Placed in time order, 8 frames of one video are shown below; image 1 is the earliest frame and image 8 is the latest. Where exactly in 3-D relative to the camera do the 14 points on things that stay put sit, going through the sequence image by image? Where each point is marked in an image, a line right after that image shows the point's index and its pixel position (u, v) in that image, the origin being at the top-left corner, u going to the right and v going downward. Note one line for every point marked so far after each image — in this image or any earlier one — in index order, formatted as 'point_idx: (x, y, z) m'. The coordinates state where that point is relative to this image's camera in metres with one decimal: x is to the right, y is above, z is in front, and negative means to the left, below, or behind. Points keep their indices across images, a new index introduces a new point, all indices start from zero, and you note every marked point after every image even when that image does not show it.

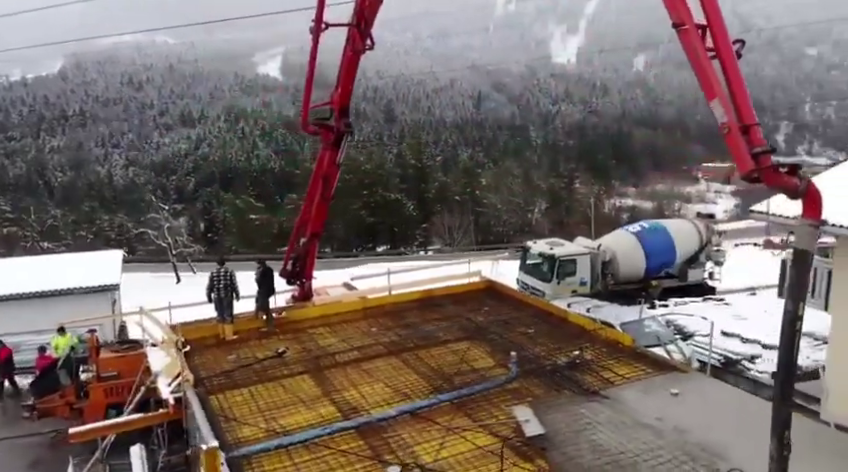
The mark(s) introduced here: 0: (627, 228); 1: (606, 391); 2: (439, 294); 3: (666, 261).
0: (+4.7, +0.2, +17.2) m
1: (+2.4, -2.0, +9.5) m
2: (+0.4, -1.1, +13.5) m
3: (+5.6, -0.6, +17.0) m
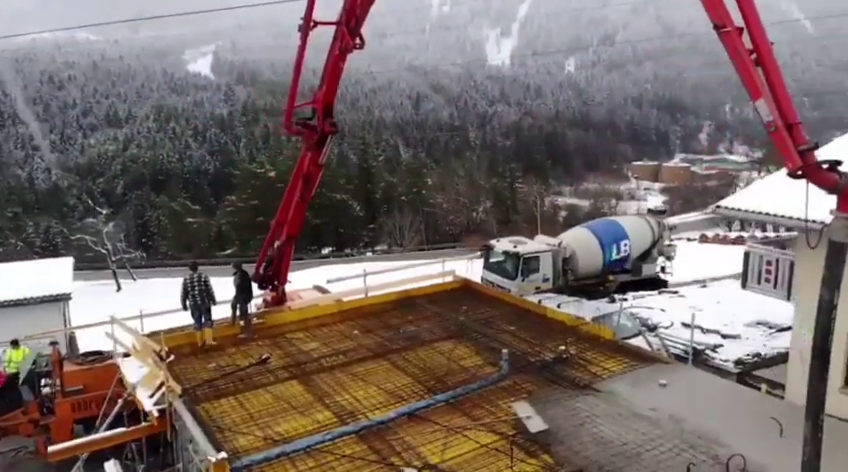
0: (+3.8, +0.3, +17.7) m
1: (+2.4, -2.0, +9.8) m
2: (-0.1, -1.1, +13.6) m
3: (+4.7, -0.5, +17.5) m
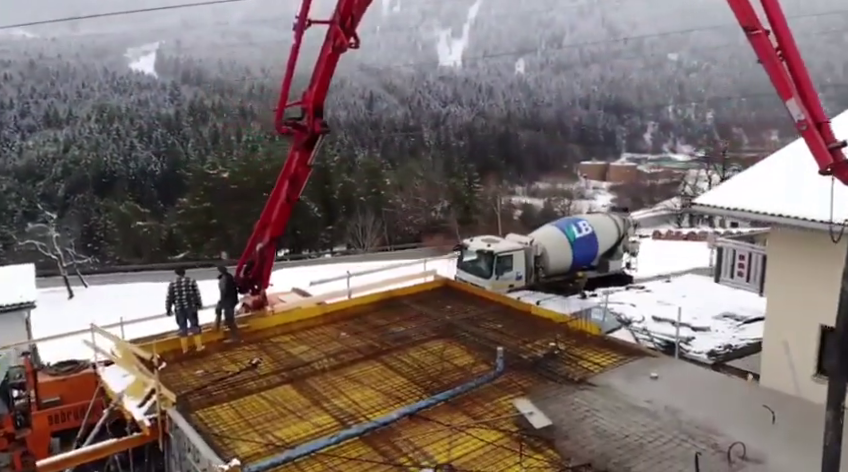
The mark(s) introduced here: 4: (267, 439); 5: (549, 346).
0: (+3.2, +0.3, +18.0) m
1: (+2.3, -2.0, +10.0) m
2: (-0.4, -1.1, +13.6) m
3: (+4.1, -0.4, +17.9) m
4: (-1.9, -2.5, +9.1) m
5: (+1.9, -1.7, +11.1) m
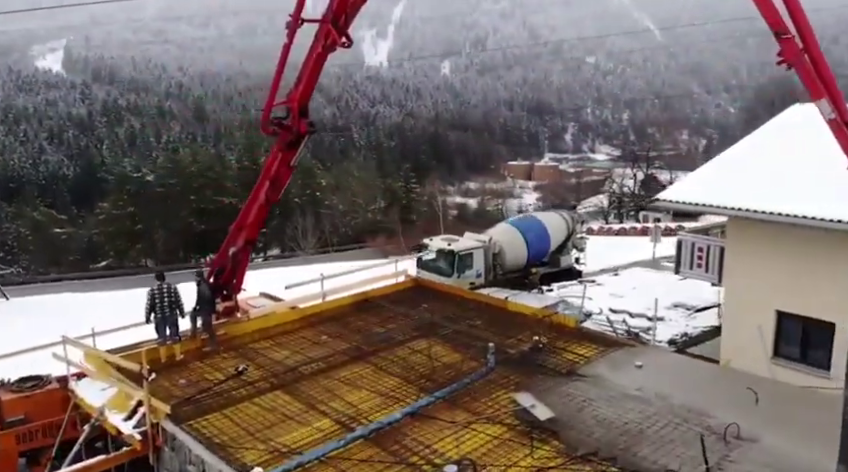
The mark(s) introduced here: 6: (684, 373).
0: (+2.1, +0.4, +18.4) m
1: (+2.2, -1.9, +10.4) m
2: (-0.9, -1.1, +13.6) m
3: (+3.0, -0.4, +18.4) m
4: (-1.9, -2.6, +8.9) m
5: (+1.7, -1.6, +11.4) m
6: (+3.6, -1.9, +10.1) m
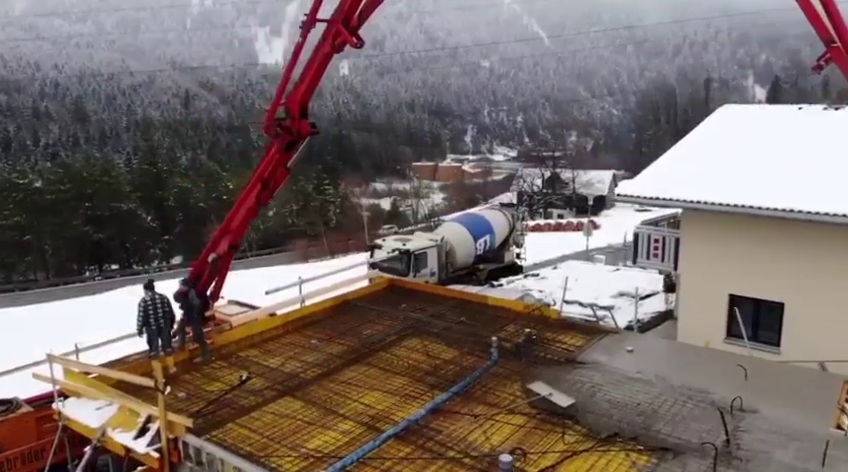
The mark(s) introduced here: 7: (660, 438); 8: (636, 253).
0: (+0.7, +0.4, +18.7) m
1: (+2.3, -1.8, +10.9) m
2: (-1.3, -1.1, +13.5) m
3: (+1.6, -0.3, +19.0) m
4: (-1.5, -2.6, +8.8) m
5: (+1.6, -1.6, +11.9) m
6: (+3.7, -1.8, +10.8) m
7: (+2.8, -2.4, +8.8) m
8: (+4.1, -0.3, +14.3) m
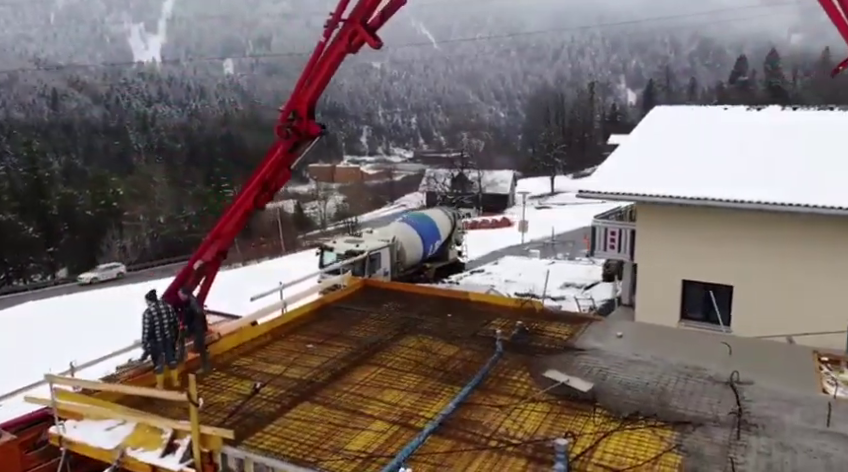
0: (-0.7, +0.4, +18.9) m
1: (+2.4, -1.7, +11.5) m
2: (-1.7, -1.2, +13.4) m
3: (+0.2, -0.3, +19.3) m
4: (-0.9, -2.6, +8.7) m
5: (+1.5, -1.5, +12.3) m
6: (+3.8, -1.6, +11.7) m
7: (+3.3, -2.3, +9.5) m
8: (+3.5, -0.2, +15.1) m
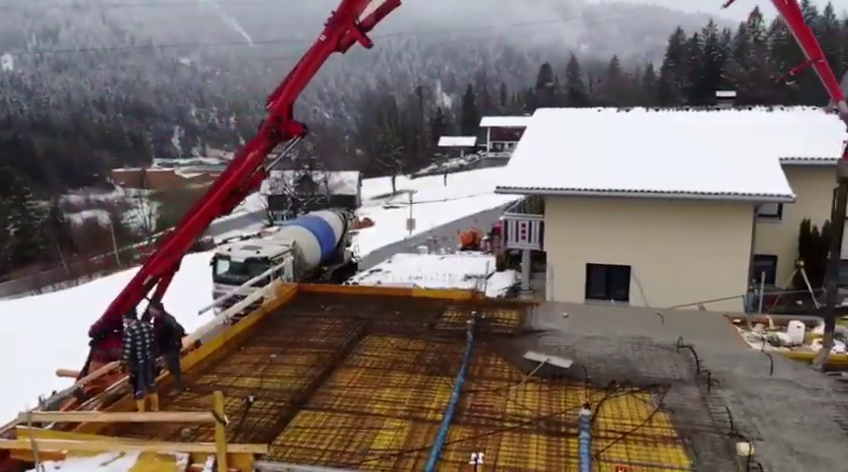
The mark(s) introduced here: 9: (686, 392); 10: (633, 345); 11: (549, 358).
0: (-3.4, +0.3, +18.5) m
1: (+1.8, -1.6, +12.3) m
2: (-2.7, -1.2, +12.9) m
3: (-2.6, -0.3, +19.1) m
4: (-0.5, -2.6, +8.7) m
5: (+0.7, -1.4, +12.8) m
6: (+3.1, -1.4, +12.9) m
7: (+3.3, -2.1, +10.7) m
8: (+1.7, 0.0, +16.1) m
9: (+3.7, -2.2, +10.2) m
10: (+3.3, -1.8, +11.6) m
11: (+1.8, -1.9, +11.0) m
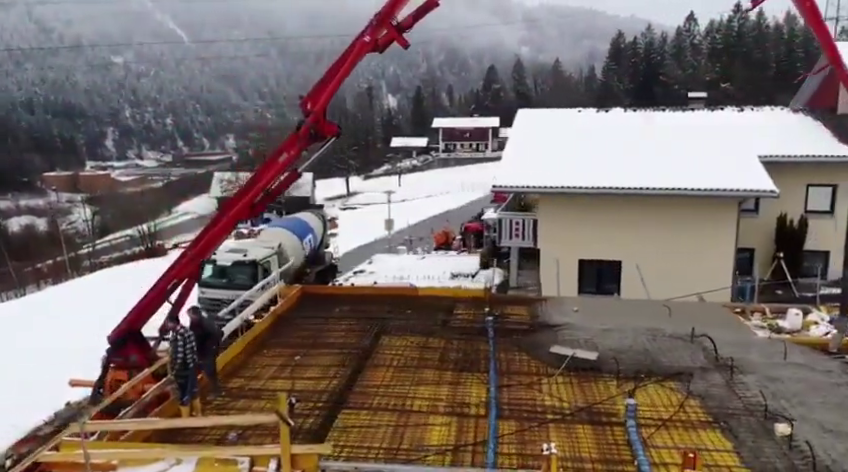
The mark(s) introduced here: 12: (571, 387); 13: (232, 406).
0: (-3.7, +0.3, +18.2) m
1: (+2.1, -1.5, +12.5) m
2: (-2.4, -1.3, +12.7) m
3: (-3.0, -0.3, +18.9) m
4: (+0.2, -2.5, +8.7) m
5: (+1.0, -1.4, +12.9) m
6: (+3.3, -1.3, +13.2) m
7: (+3.7, -2.0, +11.1) m
8: (+1.6, 0.0, +16.3) m
9: (+4.2, -2.1, +10.7) m
10: (+3.7, -1.7, +12.0) m
11: (+2.2, -1.8, +11.3) m
12: (+2.1, -2.1, +10.5) m
13: (-2.3, -2.2, +9.4) m
